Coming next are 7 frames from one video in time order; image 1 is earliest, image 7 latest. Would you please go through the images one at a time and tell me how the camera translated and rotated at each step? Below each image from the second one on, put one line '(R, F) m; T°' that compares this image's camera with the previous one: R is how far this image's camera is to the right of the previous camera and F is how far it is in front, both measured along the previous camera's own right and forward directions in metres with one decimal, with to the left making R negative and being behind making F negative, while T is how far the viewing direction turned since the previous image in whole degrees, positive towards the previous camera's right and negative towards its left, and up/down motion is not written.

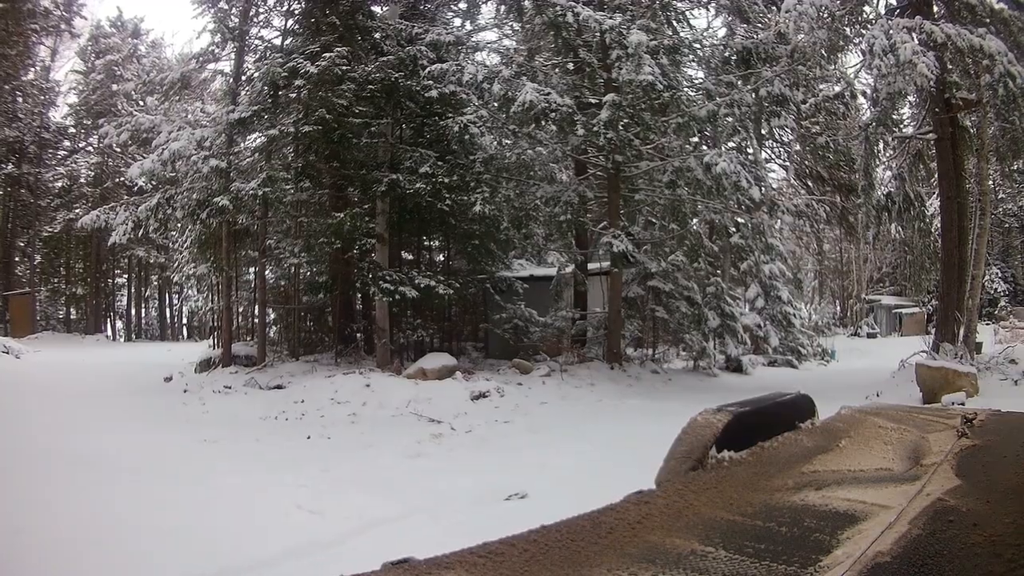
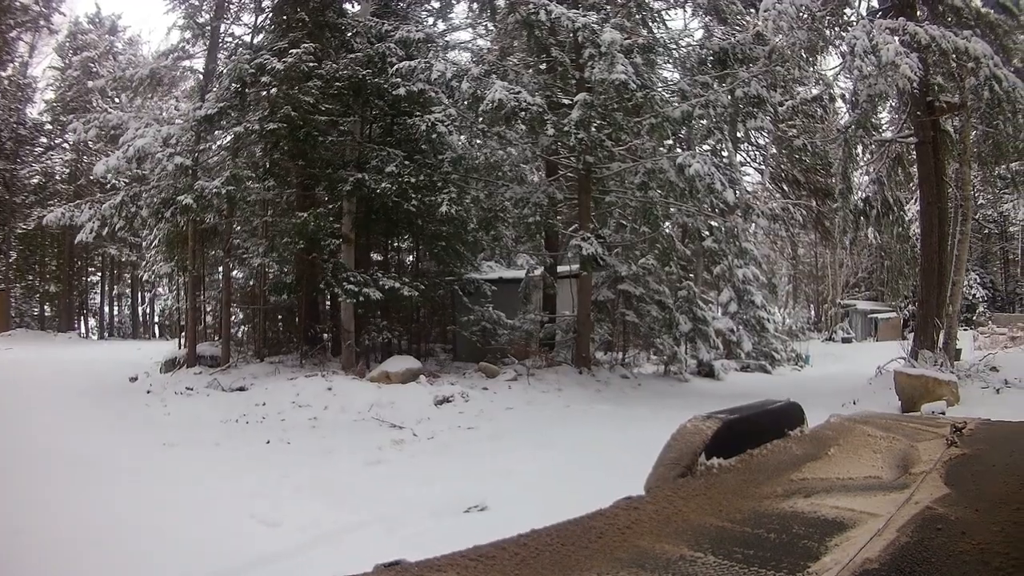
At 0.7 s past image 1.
(+0.2, +0.2) m; +2°
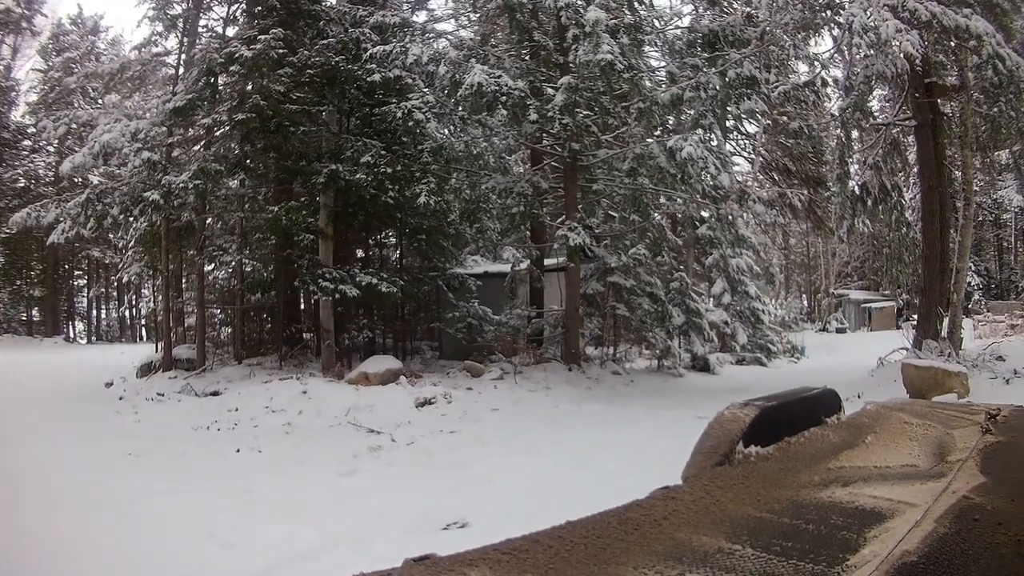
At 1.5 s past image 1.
(+0.1, +0.5) m; +1°
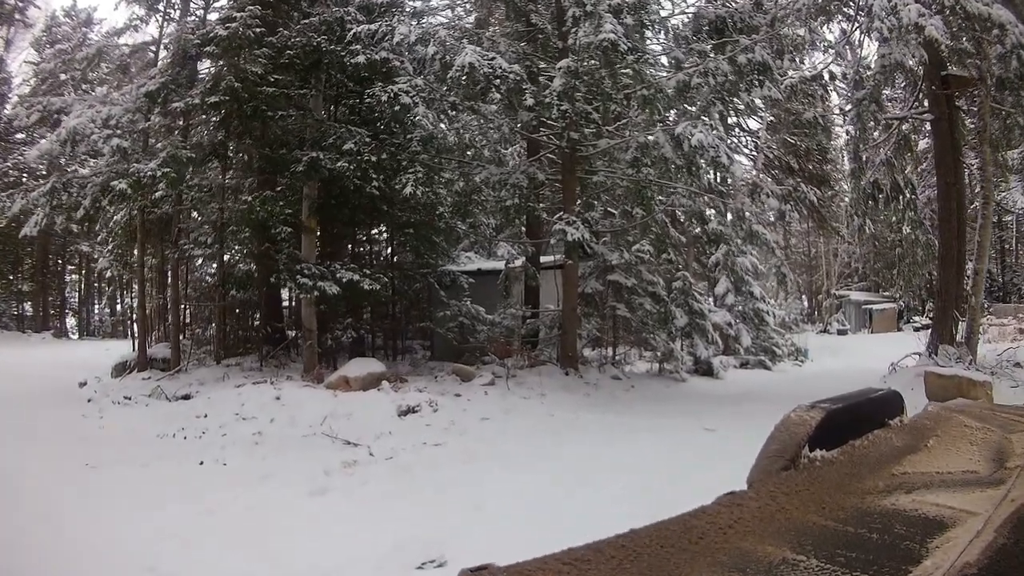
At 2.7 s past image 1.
(0.0, +0.6) m; +1°
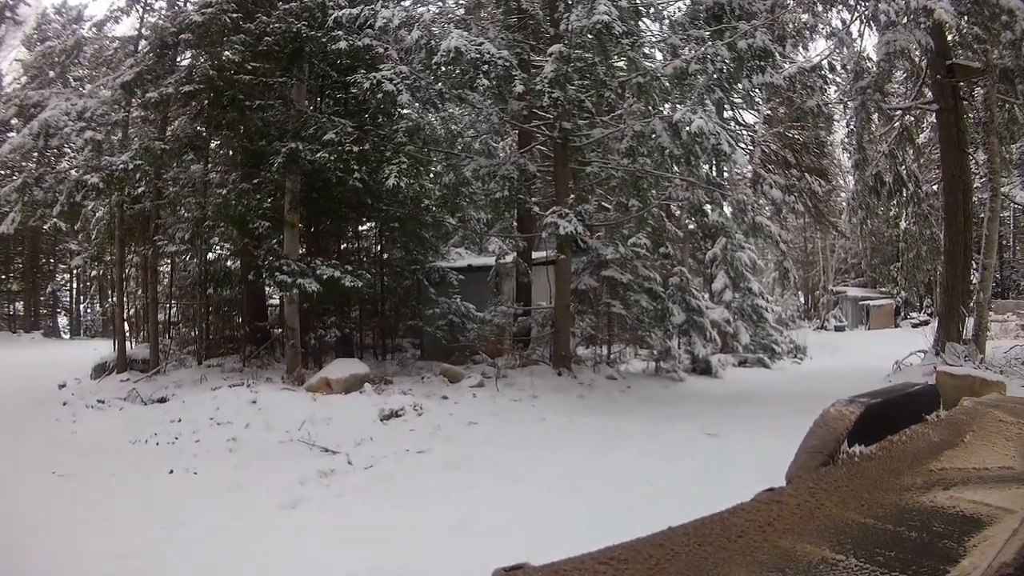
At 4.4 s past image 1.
(0.0, +0.4) m; +1°
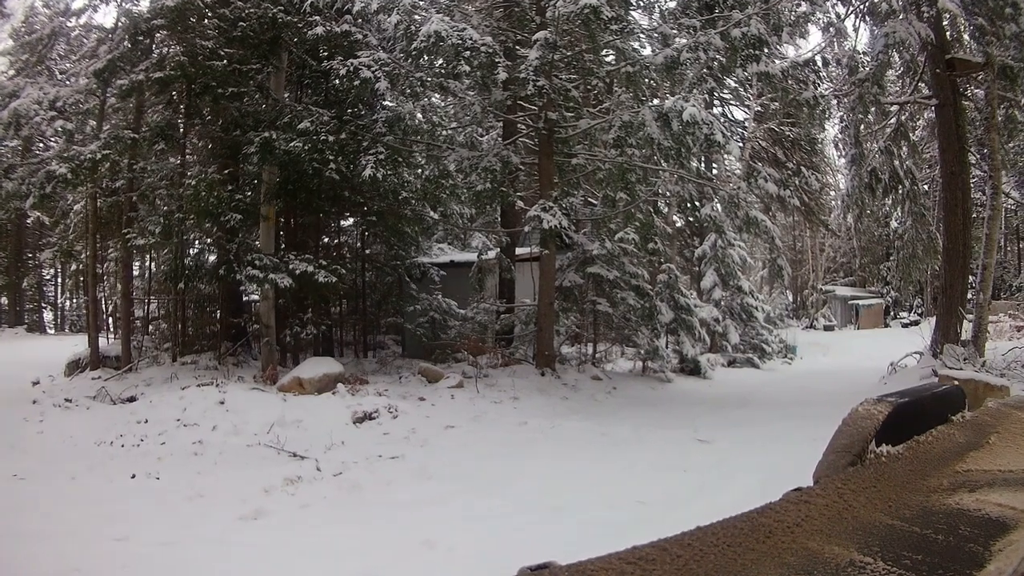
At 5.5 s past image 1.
(+0.1, +0.3) m; +1°
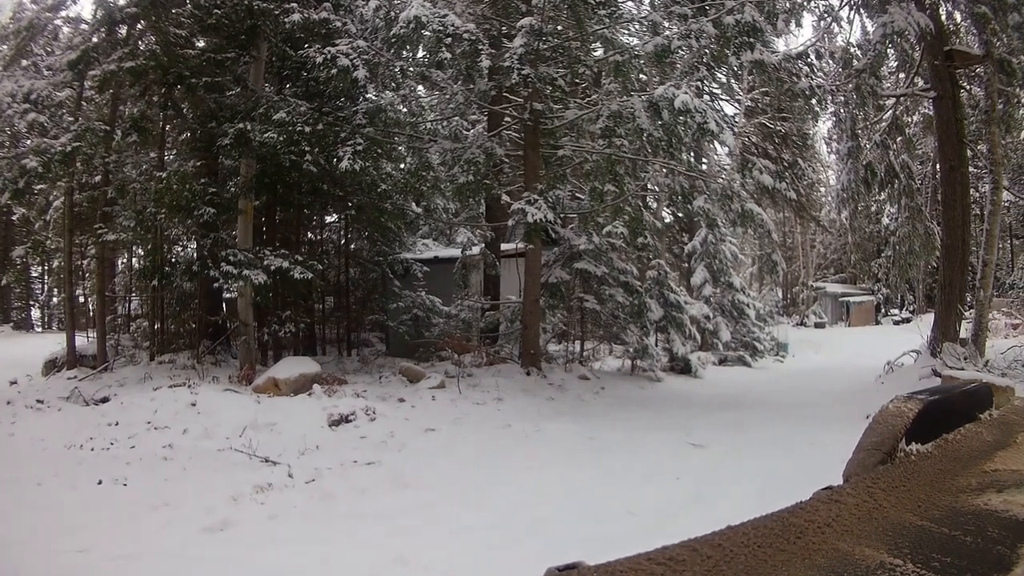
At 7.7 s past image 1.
(+0.1, +0.3) m; +1°
